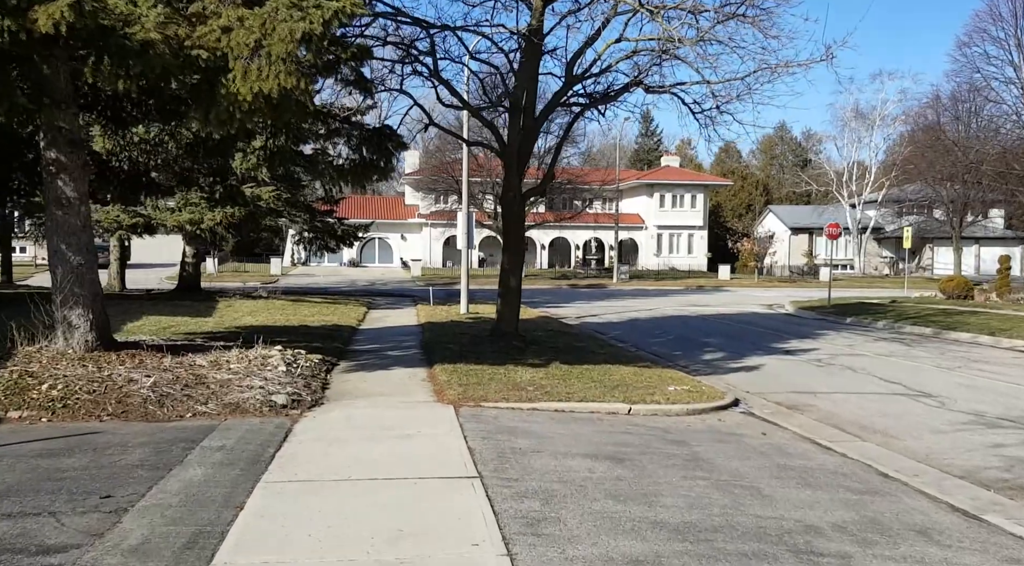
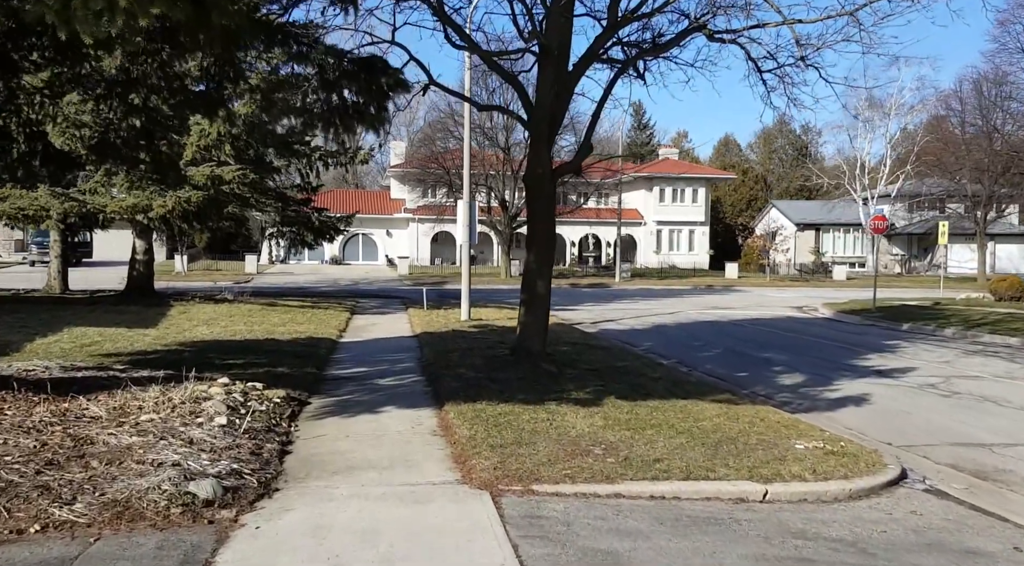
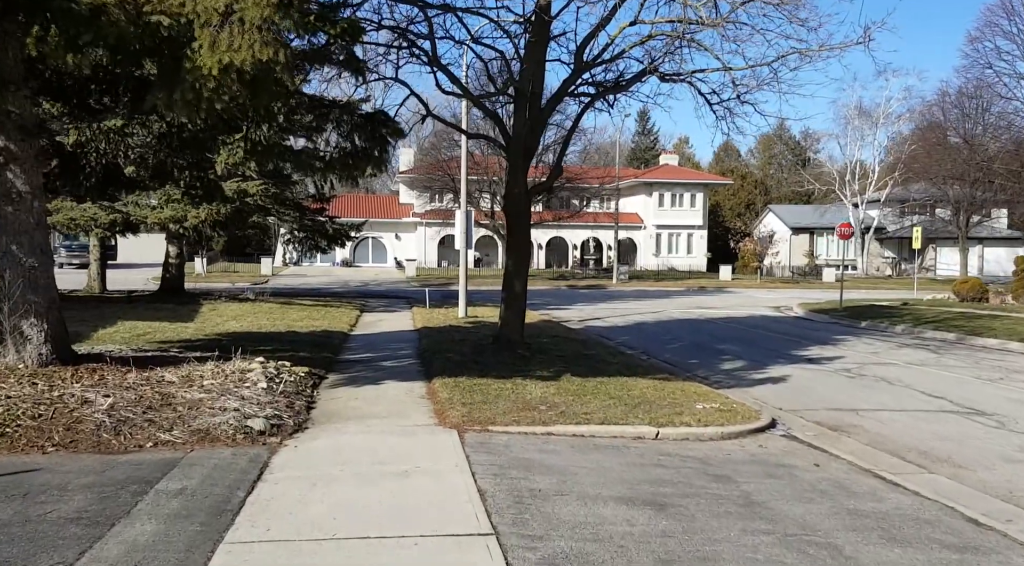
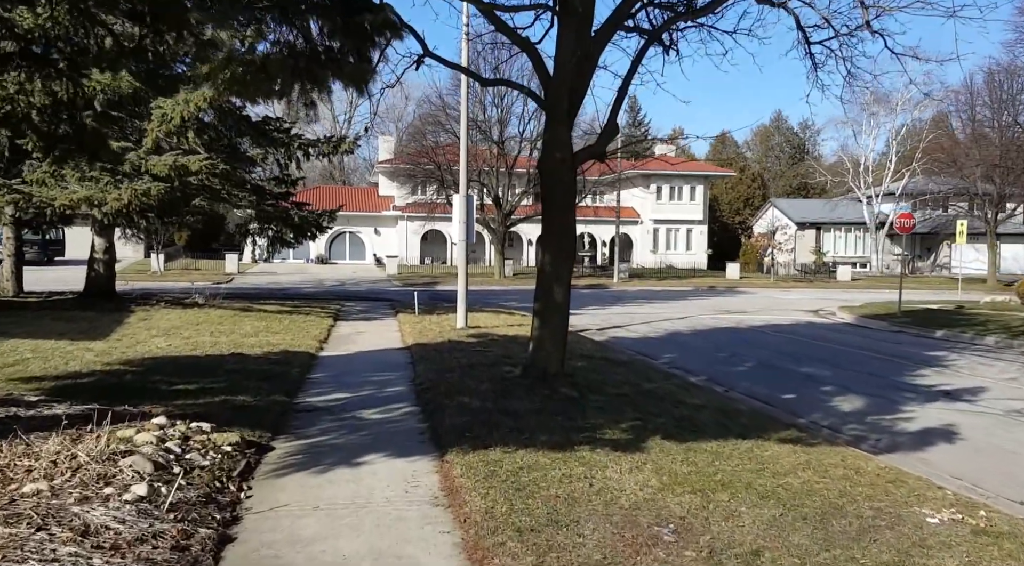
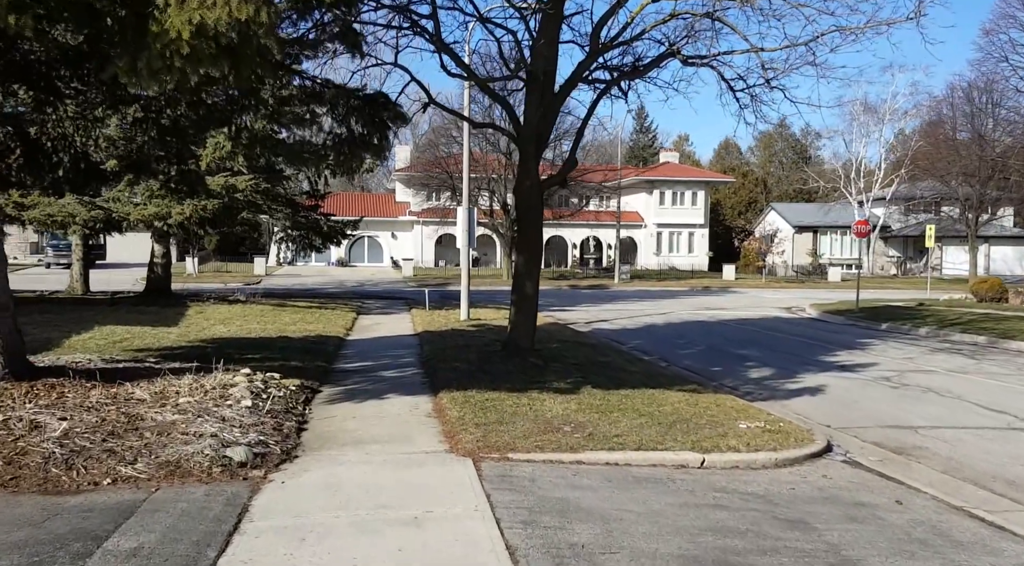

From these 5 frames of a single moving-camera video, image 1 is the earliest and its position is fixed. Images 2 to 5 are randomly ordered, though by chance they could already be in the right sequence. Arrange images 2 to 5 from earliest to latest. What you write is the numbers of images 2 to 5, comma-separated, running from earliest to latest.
3, 5, 2, 4
